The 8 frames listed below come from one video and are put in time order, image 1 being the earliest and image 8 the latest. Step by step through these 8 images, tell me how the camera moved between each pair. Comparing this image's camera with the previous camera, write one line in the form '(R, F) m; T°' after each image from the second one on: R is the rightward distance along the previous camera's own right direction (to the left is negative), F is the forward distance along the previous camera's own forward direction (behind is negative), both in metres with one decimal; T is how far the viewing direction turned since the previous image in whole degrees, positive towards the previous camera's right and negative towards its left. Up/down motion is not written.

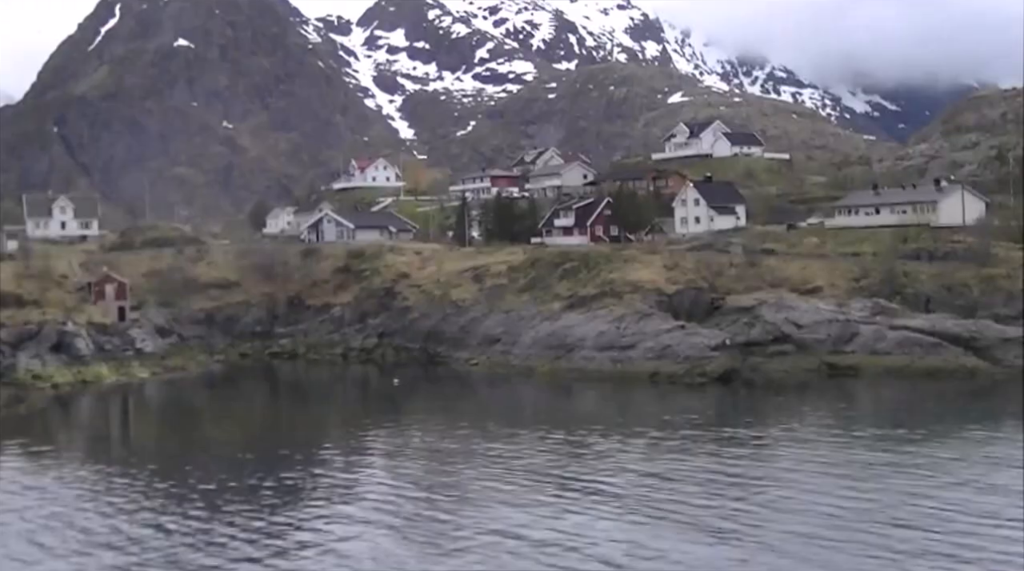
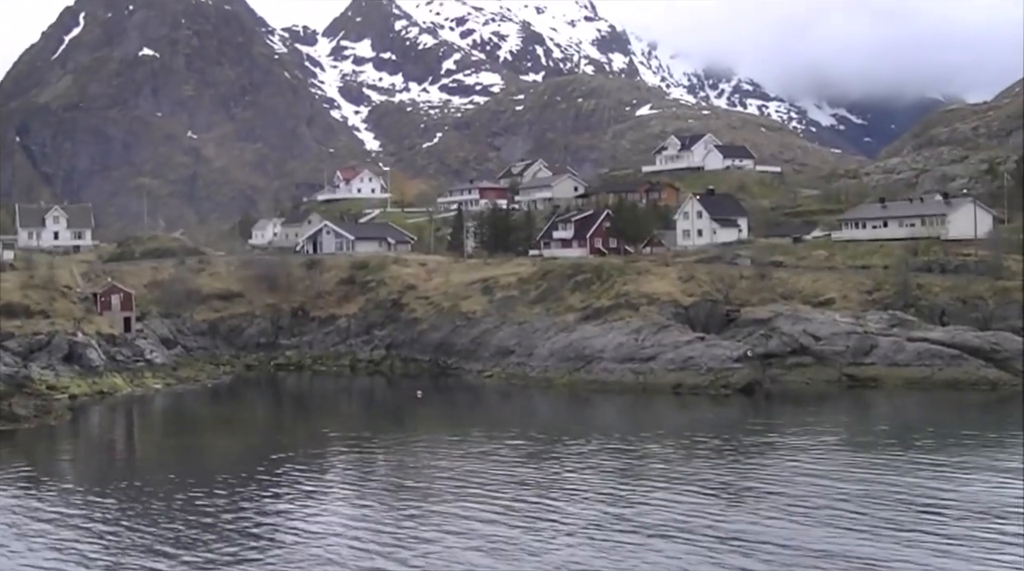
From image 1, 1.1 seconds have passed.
(-2.6, +0.1) m; +2°
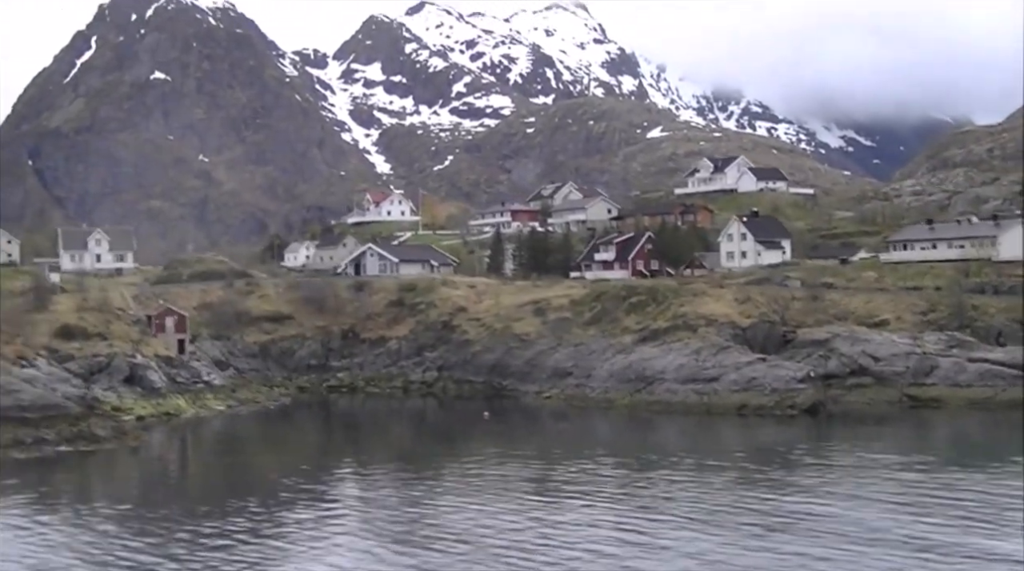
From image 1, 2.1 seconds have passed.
(-2.6, -0.4) m; +1°
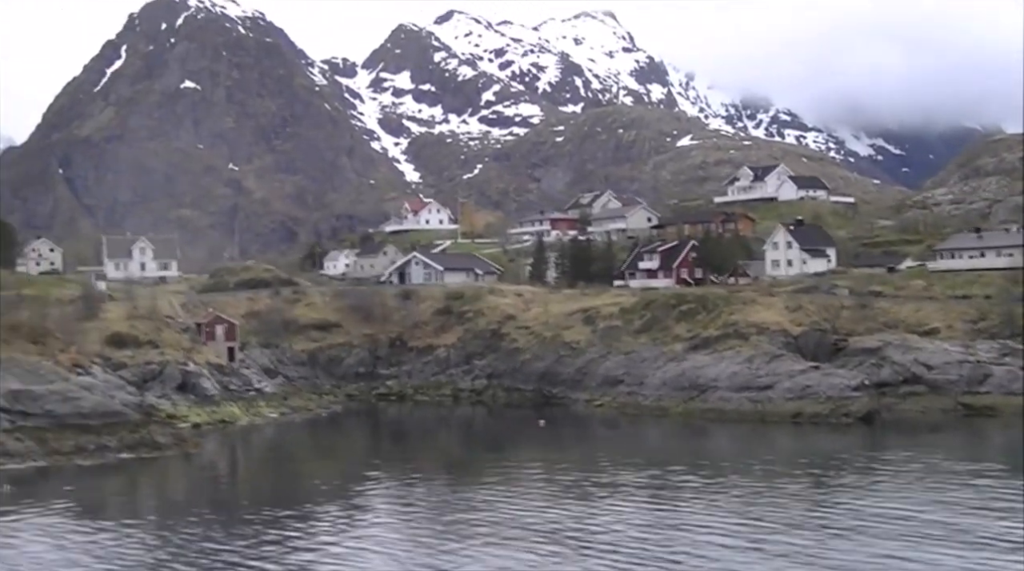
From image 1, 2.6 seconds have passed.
(-1.2, -0.2) m; -1°
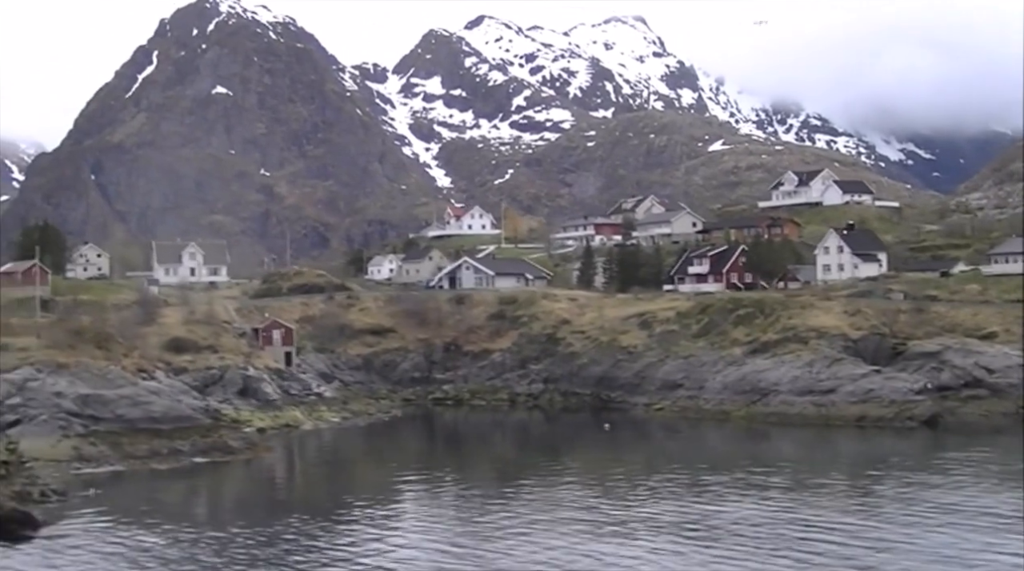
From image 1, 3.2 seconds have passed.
(-1.6, -0.3) m; -1°
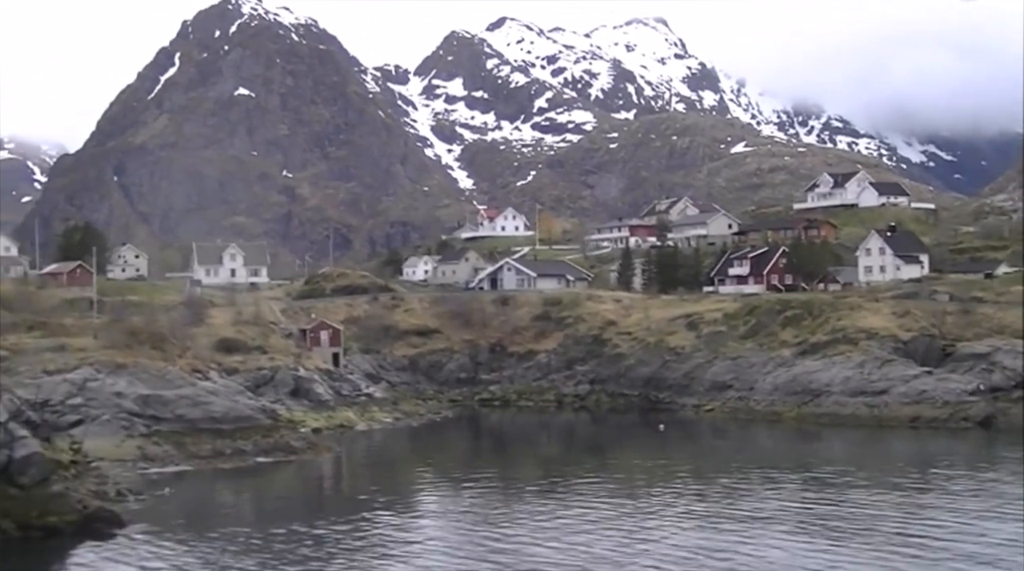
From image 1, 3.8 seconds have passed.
(-1.6, -0.3) m; 0°
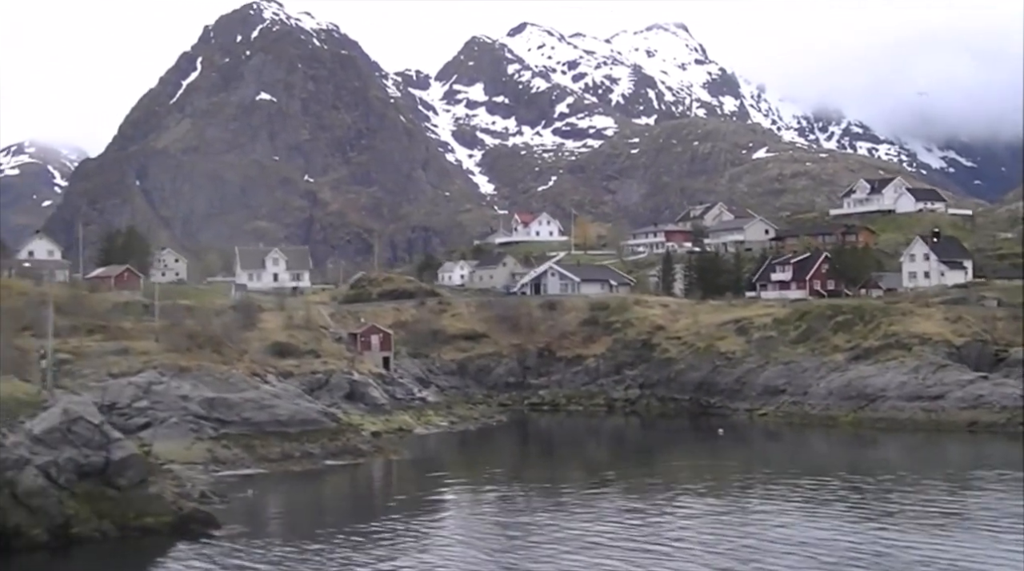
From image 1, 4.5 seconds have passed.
(-1.9, -0.4) m; 0°
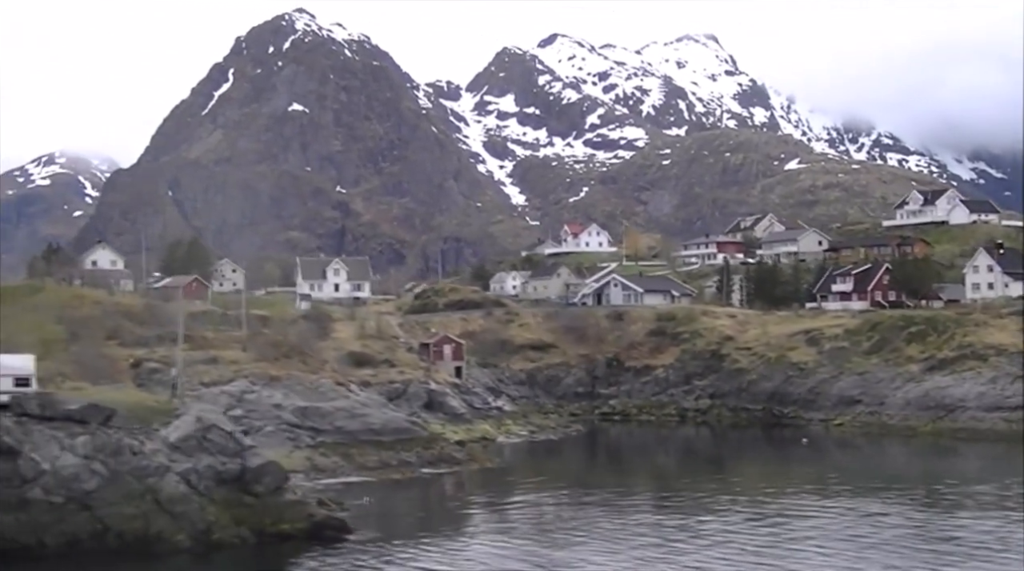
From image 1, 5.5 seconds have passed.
(-2.7, -0.6) m; 0°
